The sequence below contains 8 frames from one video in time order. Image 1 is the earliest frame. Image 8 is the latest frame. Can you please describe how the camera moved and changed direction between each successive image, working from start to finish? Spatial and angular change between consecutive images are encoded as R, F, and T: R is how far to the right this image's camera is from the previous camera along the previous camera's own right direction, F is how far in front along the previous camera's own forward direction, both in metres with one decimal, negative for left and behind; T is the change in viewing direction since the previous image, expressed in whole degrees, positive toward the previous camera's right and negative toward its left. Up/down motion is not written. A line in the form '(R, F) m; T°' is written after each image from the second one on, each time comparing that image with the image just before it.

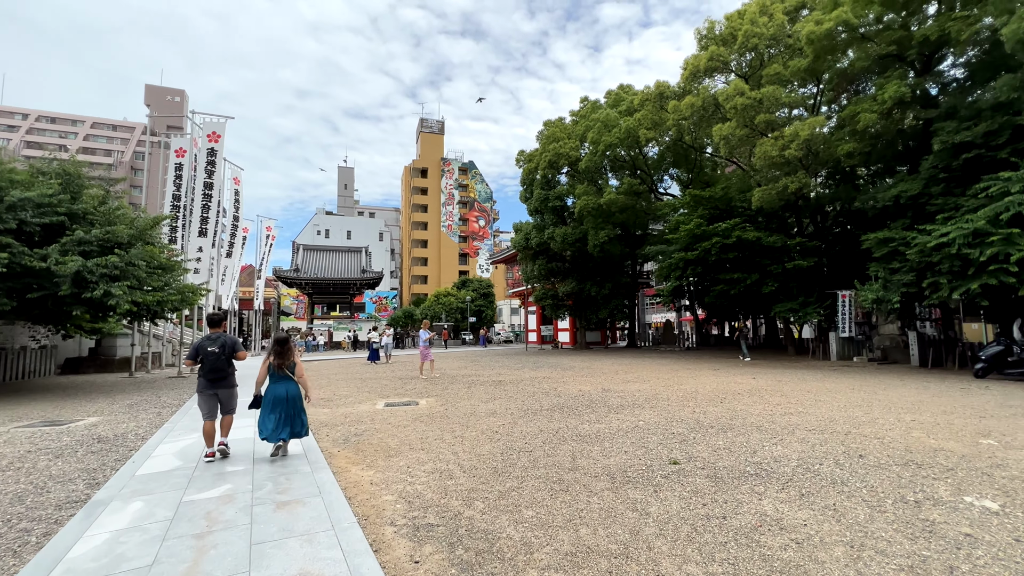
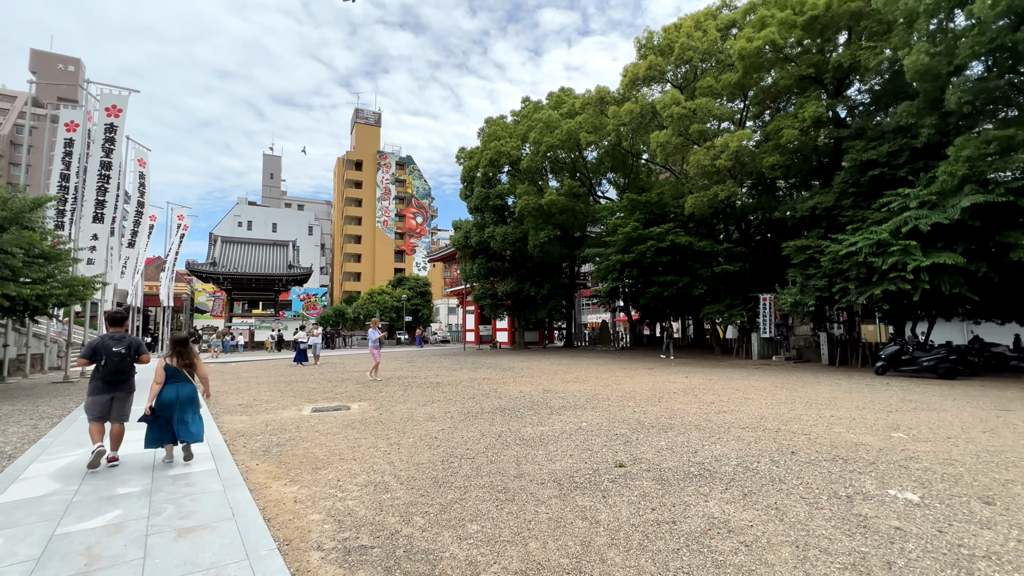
(-0.1, +0.3) m; +8°
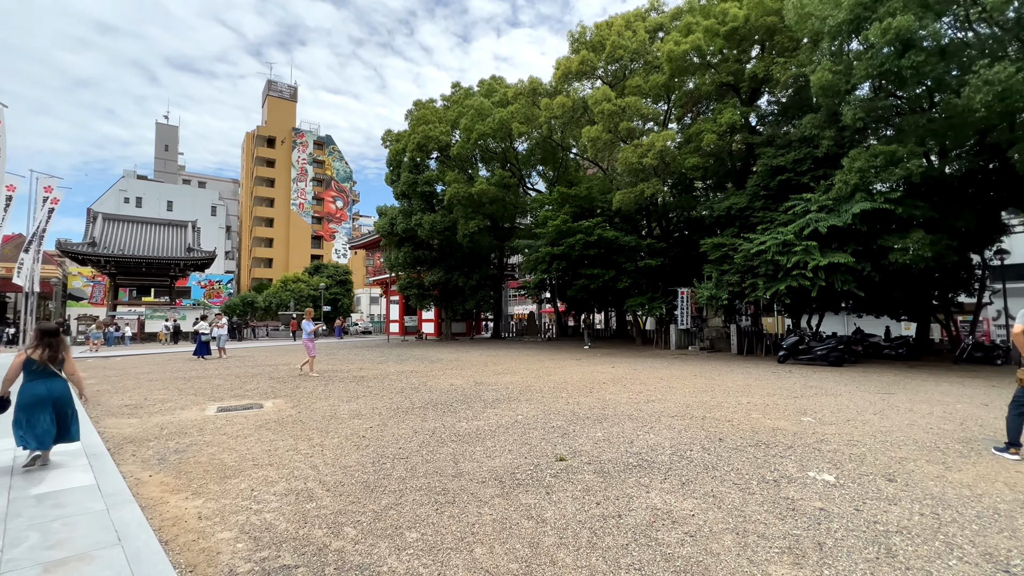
(-0.2, +0.2) m; +9°
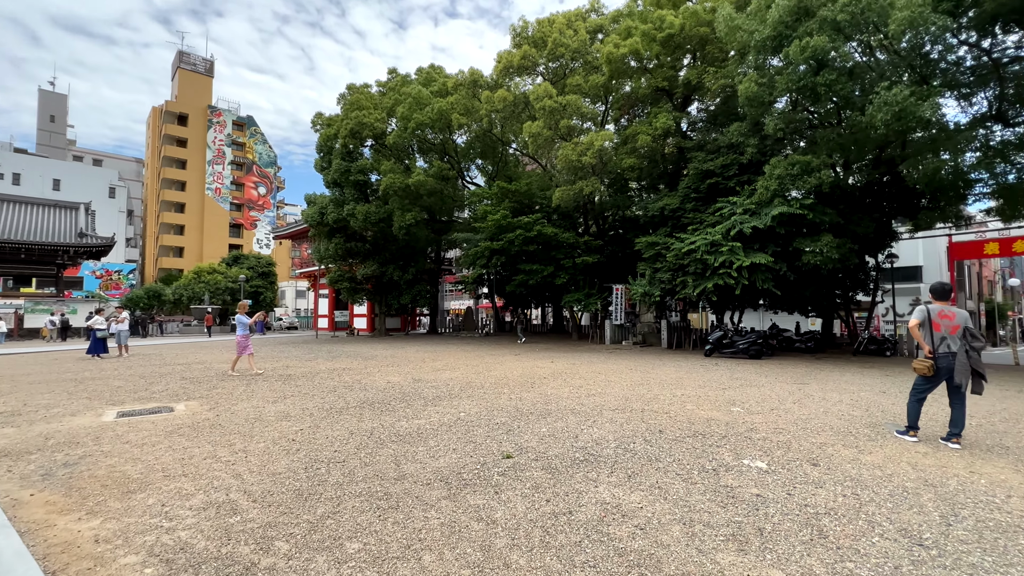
(-0.1, +0.1) m; +8°
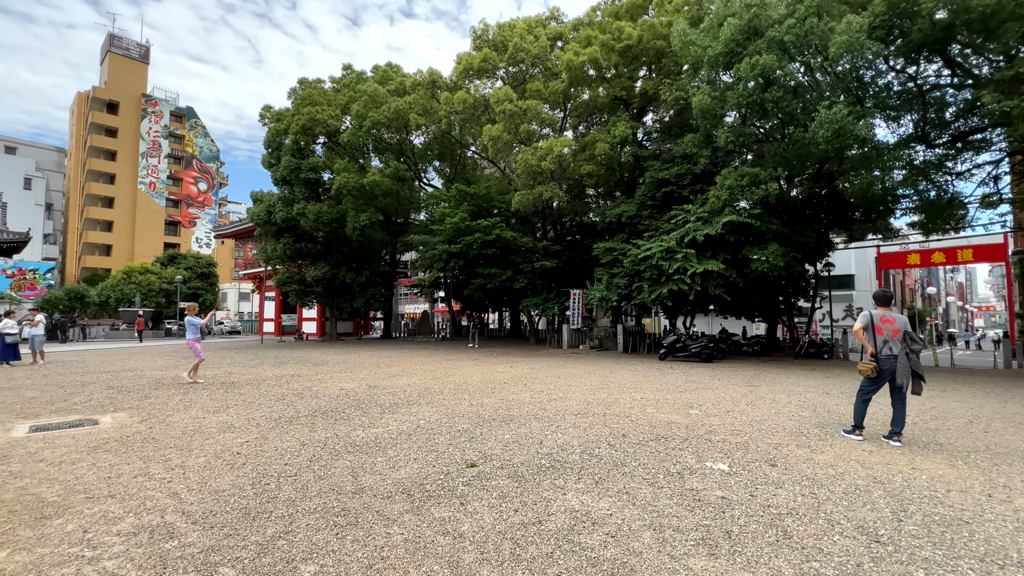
(-0.1, +0.1) m; +6°
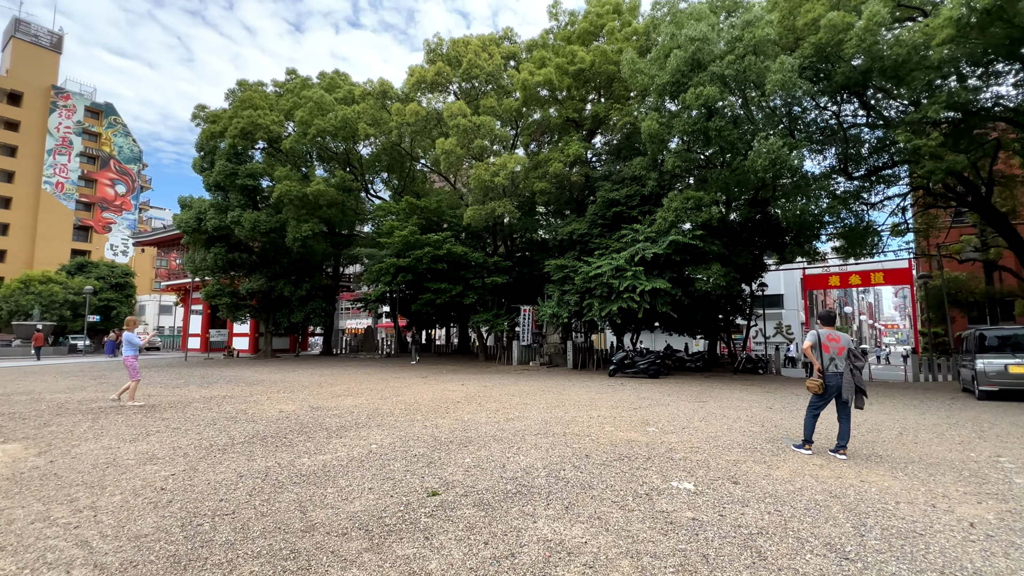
(-0.2, +0.2) m; +7°
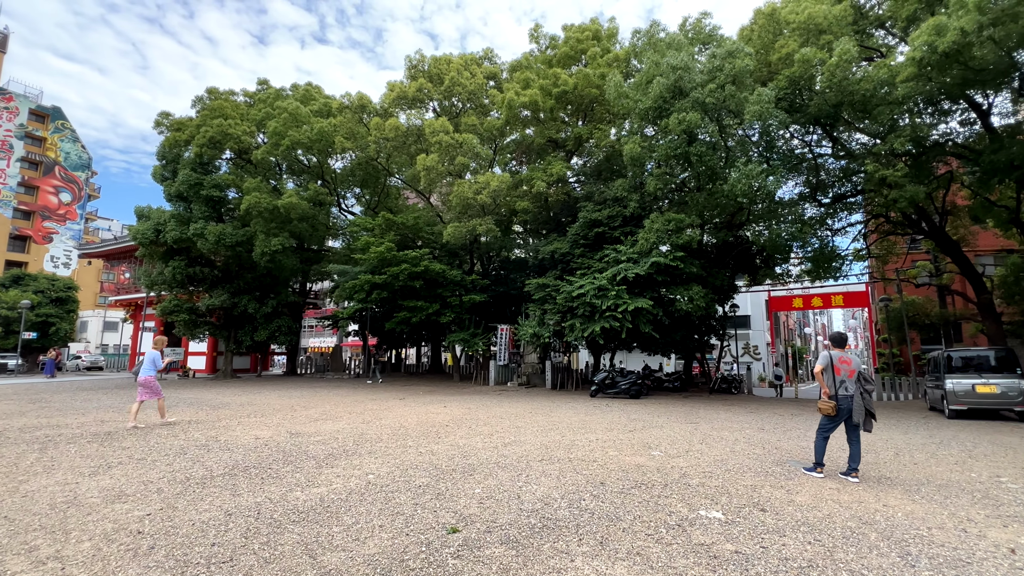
(-0.5, +0.2) m; +4°
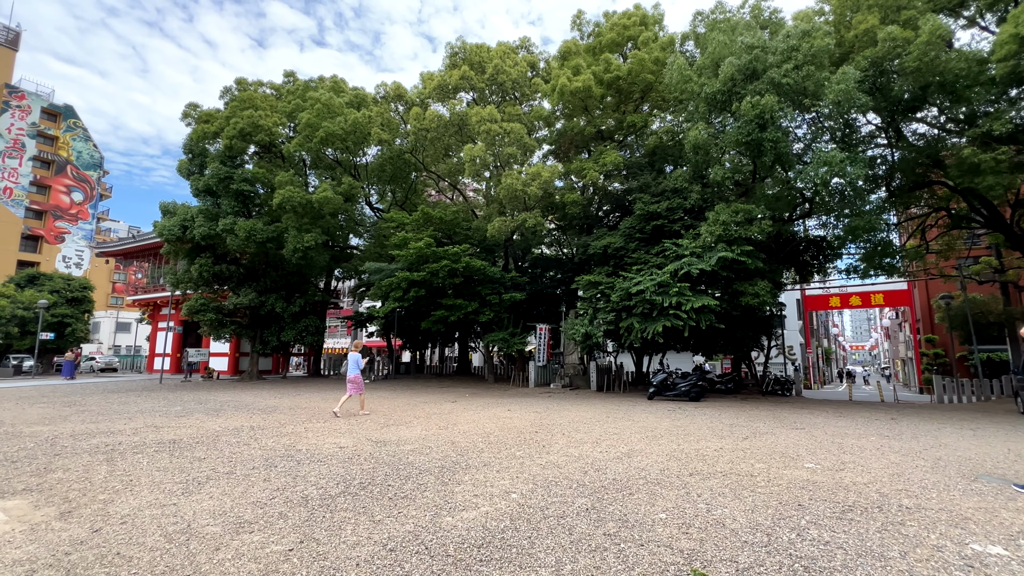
(-1.6, +0.8) m; 0°
